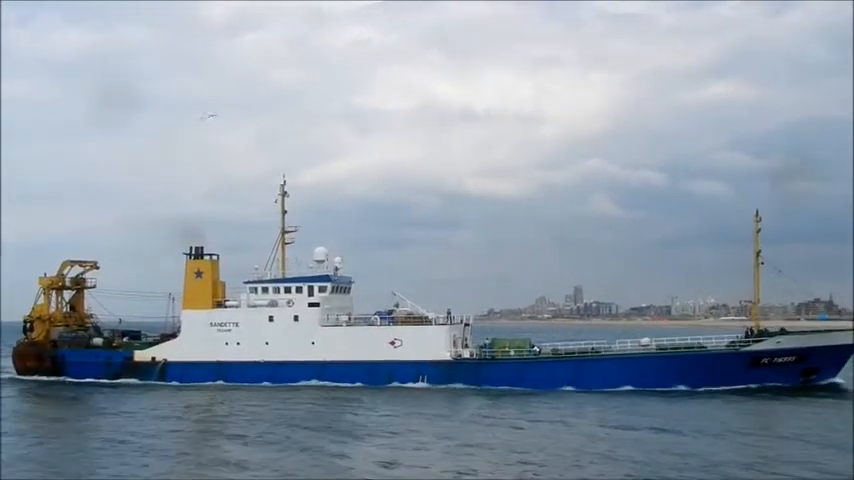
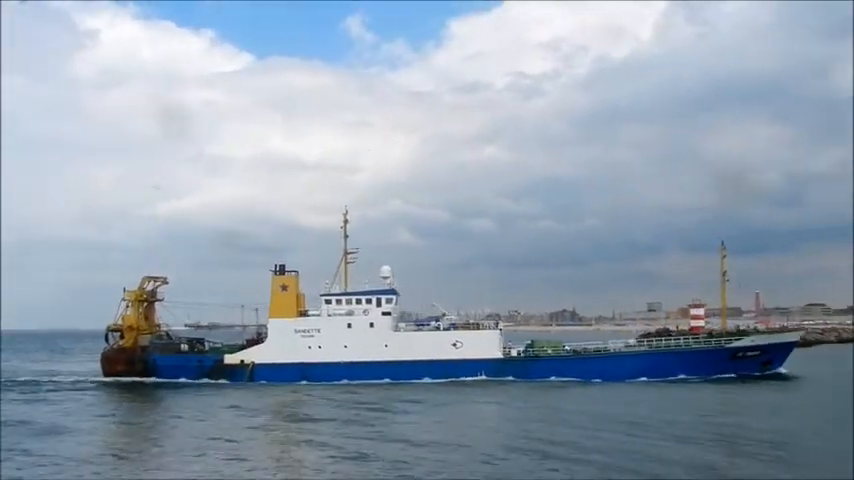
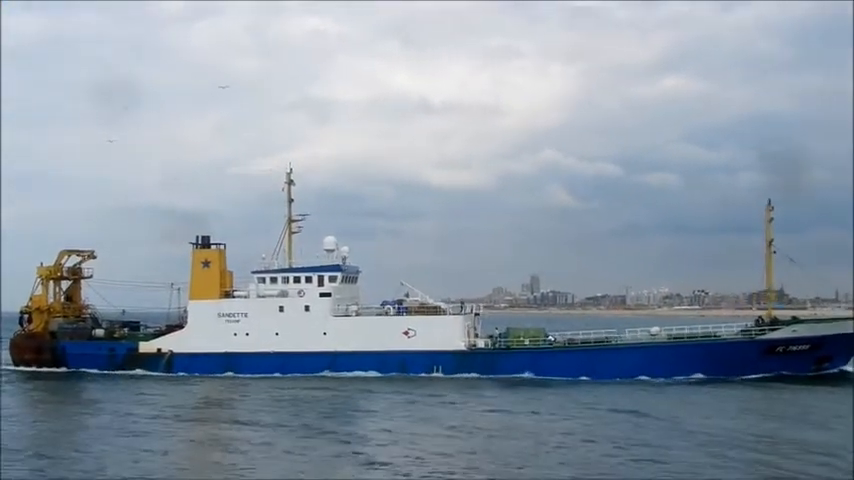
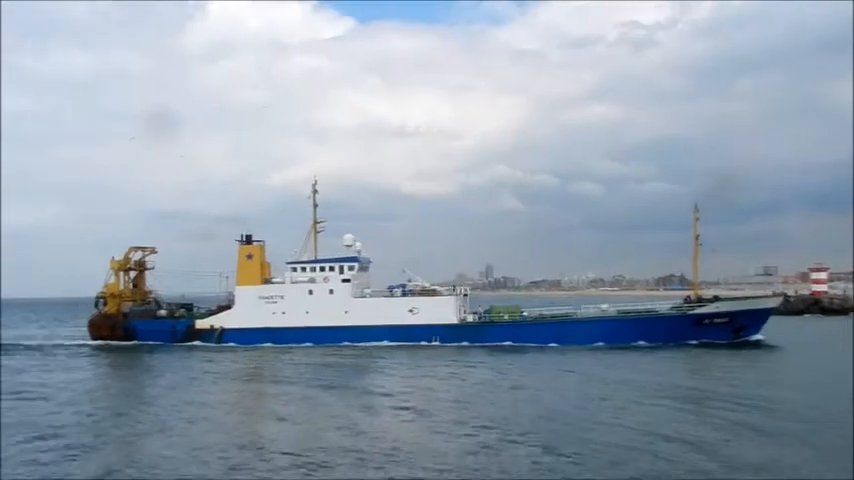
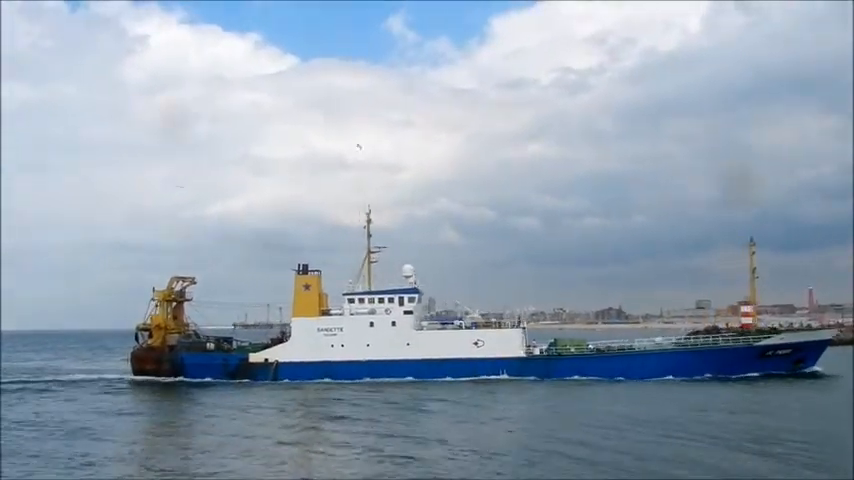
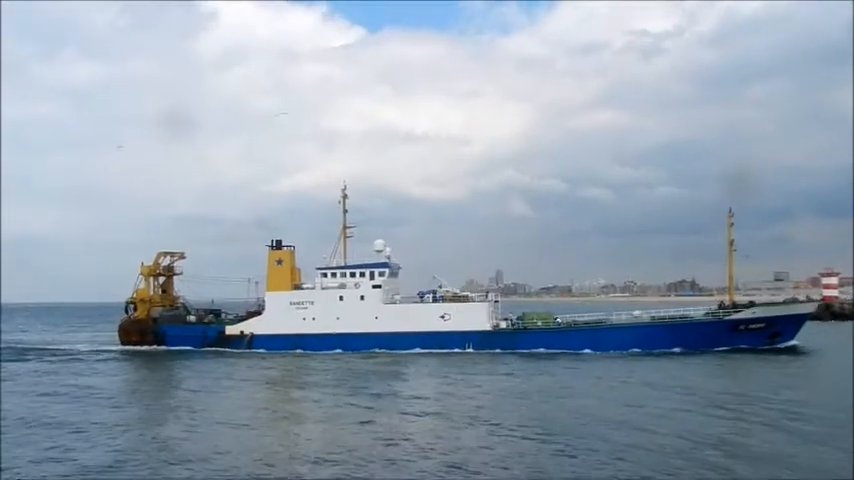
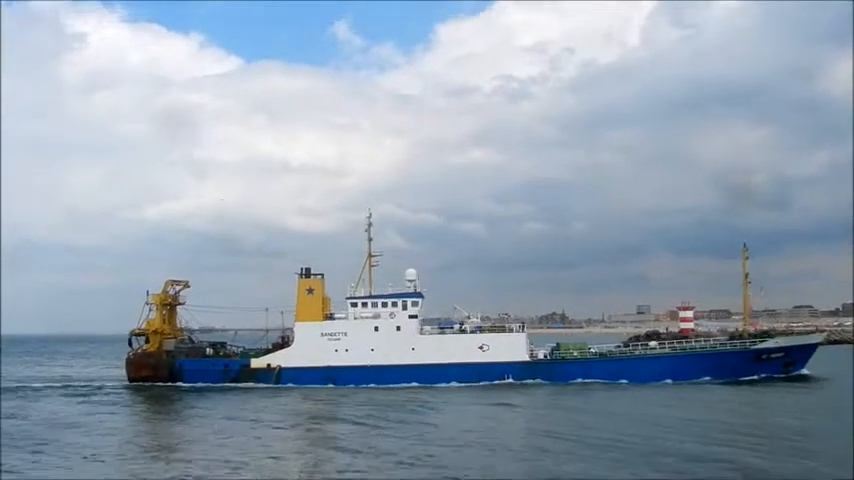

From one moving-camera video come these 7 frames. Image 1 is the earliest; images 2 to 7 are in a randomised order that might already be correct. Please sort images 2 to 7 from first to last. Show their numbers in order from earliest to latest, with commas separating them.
3, 4, 6, 5, 2, 7
